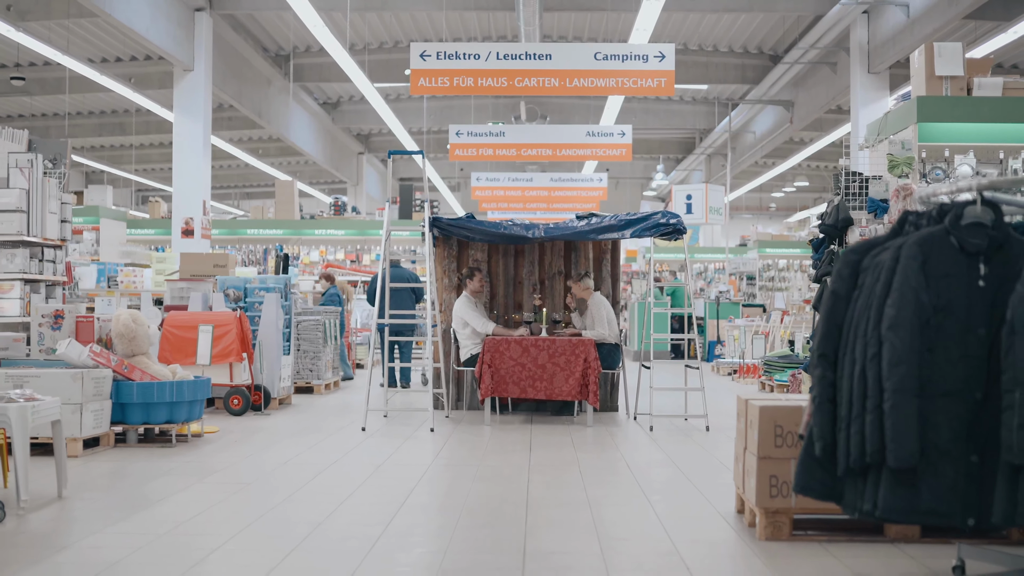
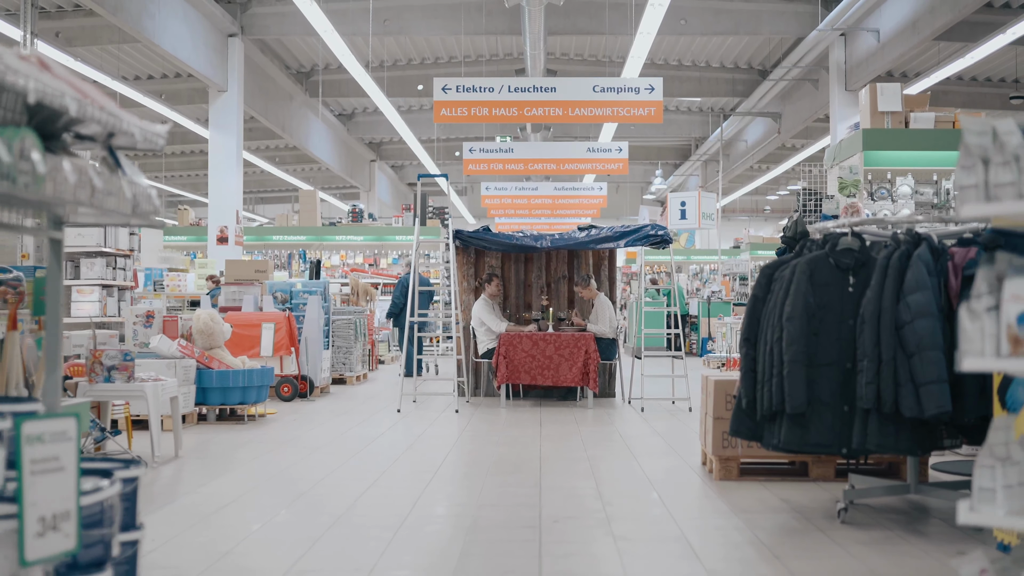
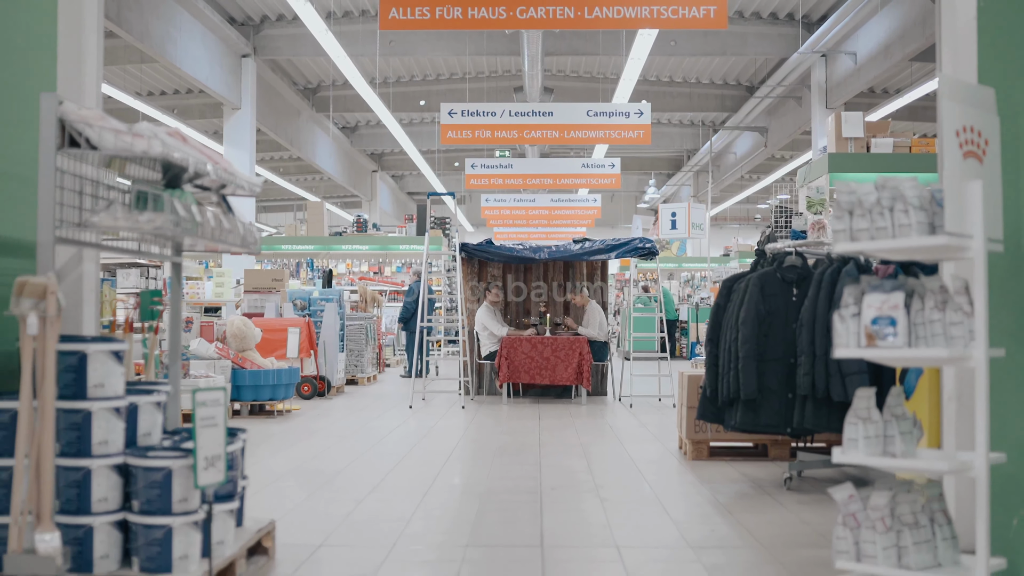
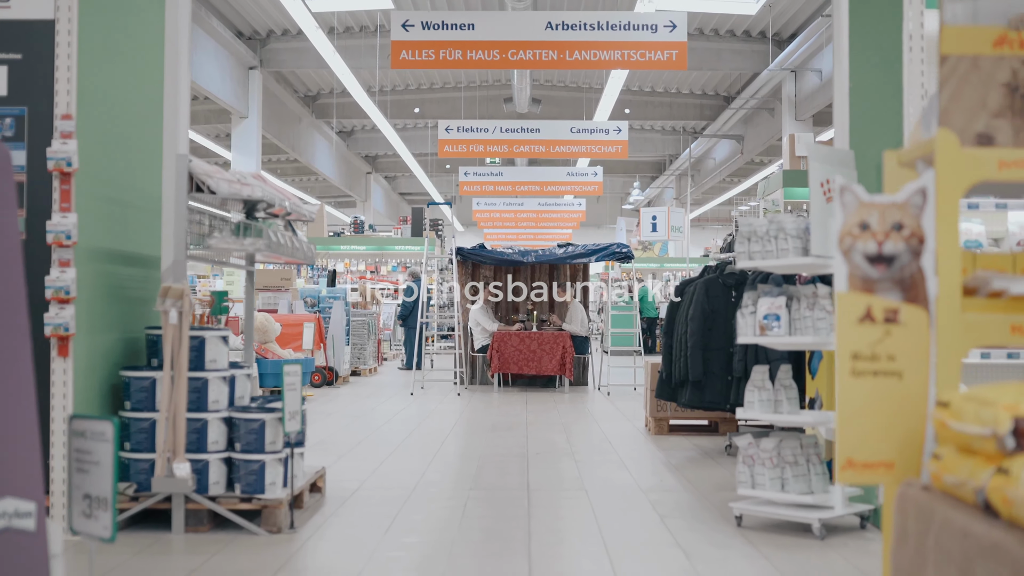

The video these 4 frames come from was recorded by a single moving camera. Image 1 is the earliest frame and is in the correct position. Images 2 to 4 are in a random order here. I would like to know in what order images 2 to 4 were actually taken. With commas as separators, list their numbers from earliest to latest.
2, 3, 4
